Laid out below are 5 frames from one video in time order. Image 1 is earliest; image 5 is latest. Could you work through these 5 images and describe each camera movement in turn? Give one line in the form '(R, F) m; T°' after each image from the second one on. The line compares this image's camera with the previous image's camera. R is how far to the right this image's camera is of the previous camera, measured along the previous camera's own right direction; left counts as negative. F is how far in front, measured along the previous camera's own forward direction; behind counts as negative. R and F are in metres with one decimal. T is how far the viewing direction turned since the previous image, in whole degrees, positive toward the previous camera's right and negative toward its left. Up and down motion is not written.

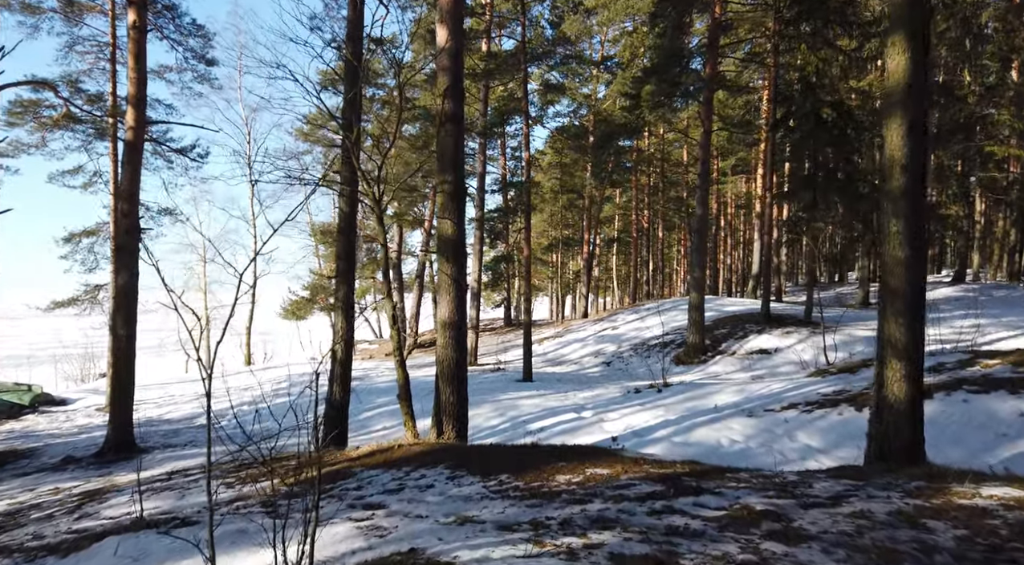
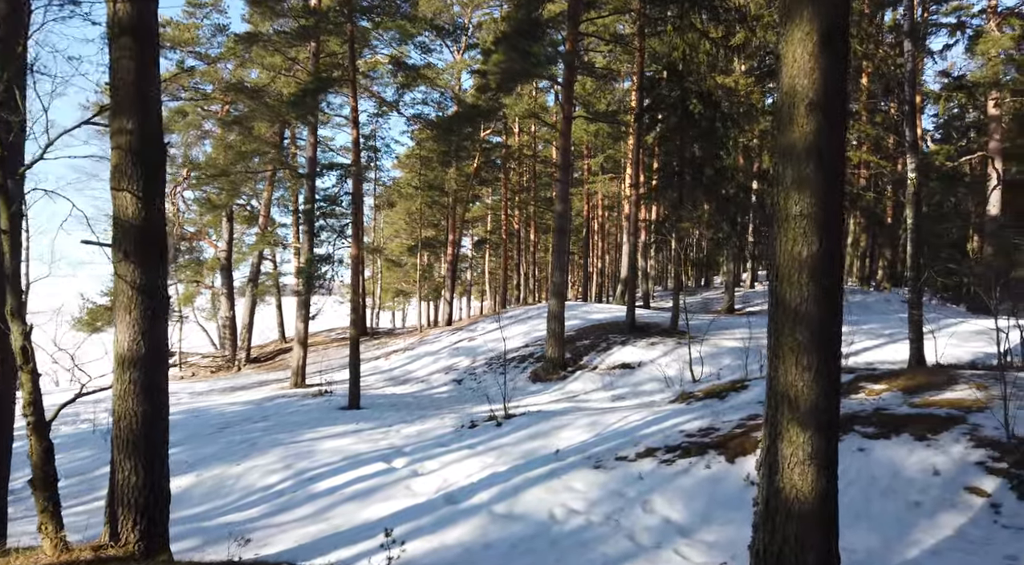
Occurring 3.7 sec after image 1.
(+1.1, +2.8) m; +8°
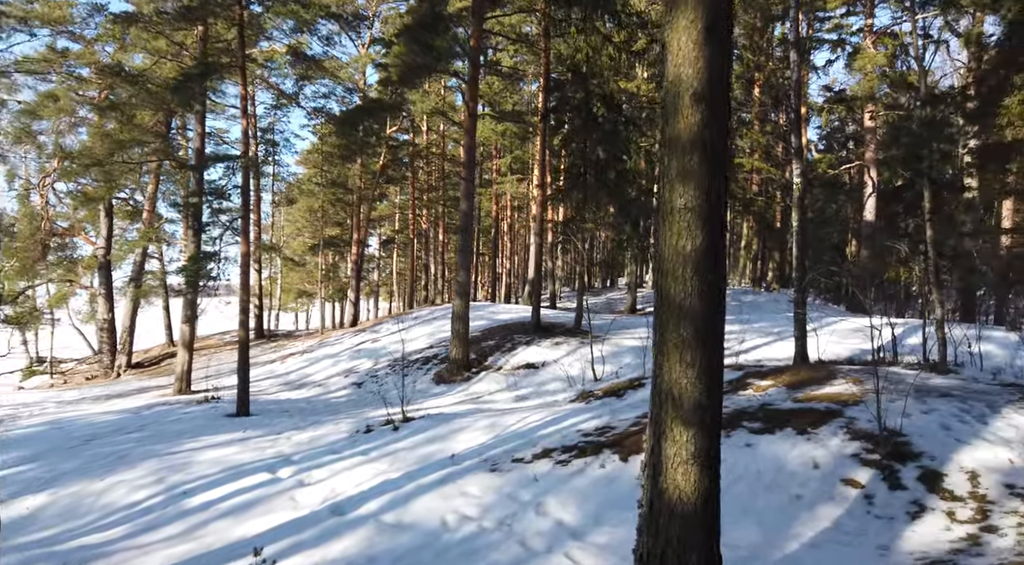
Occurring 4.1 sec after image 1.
(+0.2, +0.2) m; +6°
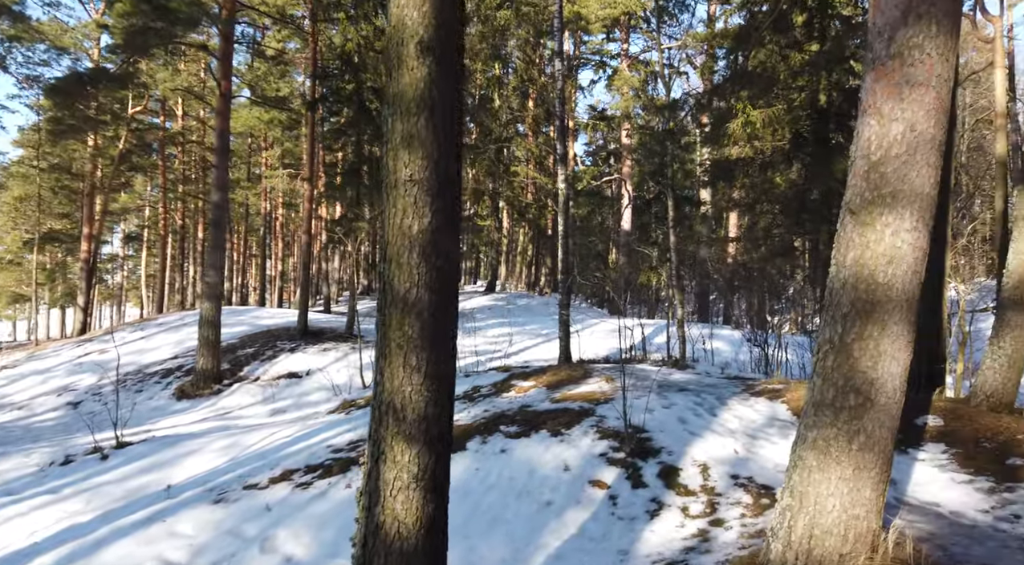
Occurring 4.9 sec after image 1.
(+0.3, +0.4) m; +15°
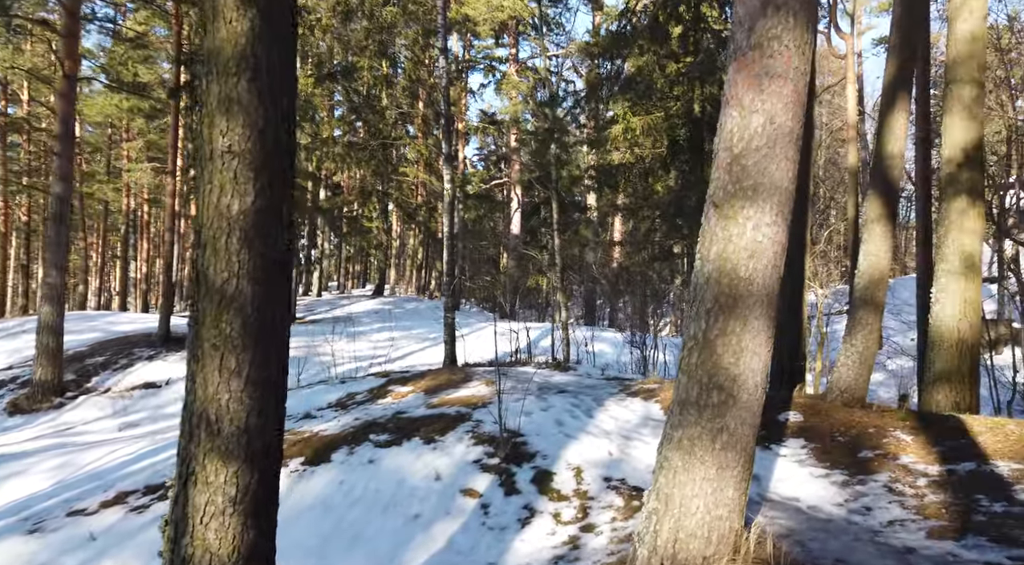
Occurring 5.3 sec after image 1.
(+0.1, +0.3) m; +8°
